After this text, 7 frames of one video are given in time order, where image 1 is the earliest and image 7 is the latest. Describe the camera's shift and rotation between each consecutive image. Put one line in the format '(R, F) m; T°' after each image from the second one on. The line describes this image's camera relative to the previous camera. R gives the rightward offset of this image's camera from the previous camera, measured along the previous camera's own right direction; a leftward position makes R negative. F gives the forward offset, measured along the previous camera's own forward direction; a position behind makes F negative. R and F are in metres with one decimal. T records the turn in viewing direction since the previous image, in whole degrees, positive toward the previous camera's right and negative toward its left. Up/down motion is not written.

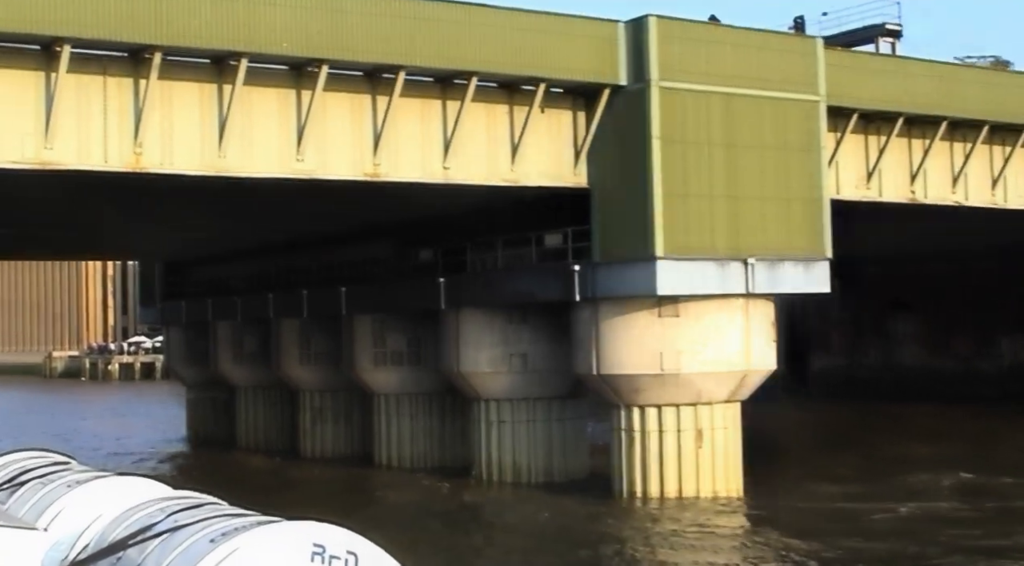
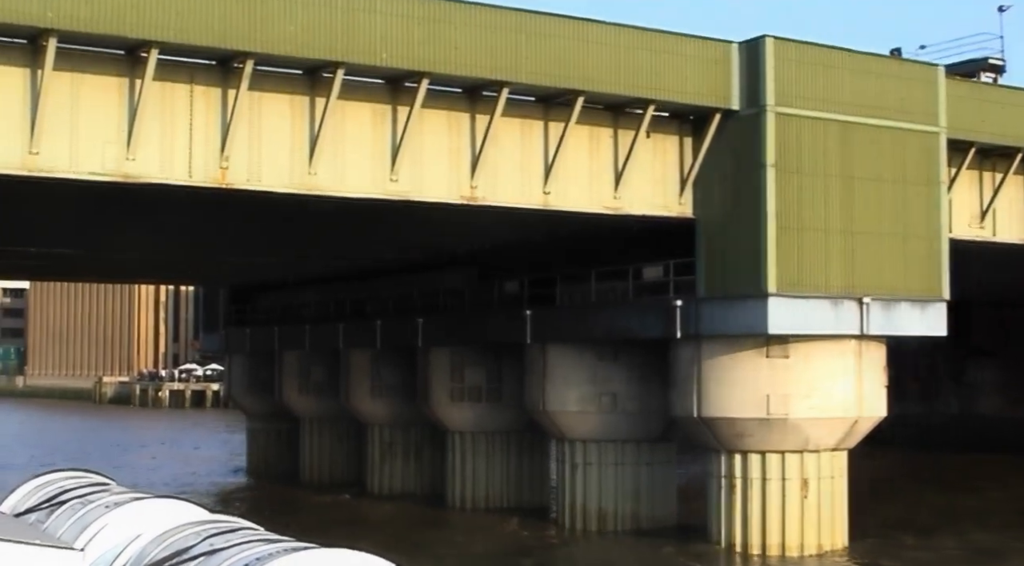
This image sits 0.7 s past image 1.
(-1.0, +1.9) m; -2°
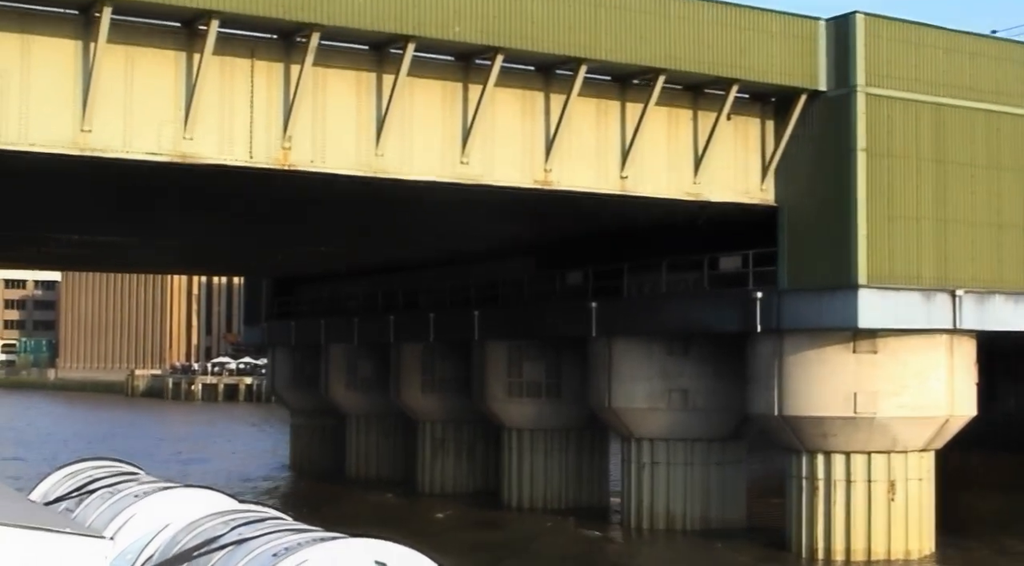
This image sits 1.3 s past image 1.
(-0.8, +1.6) m; -1°
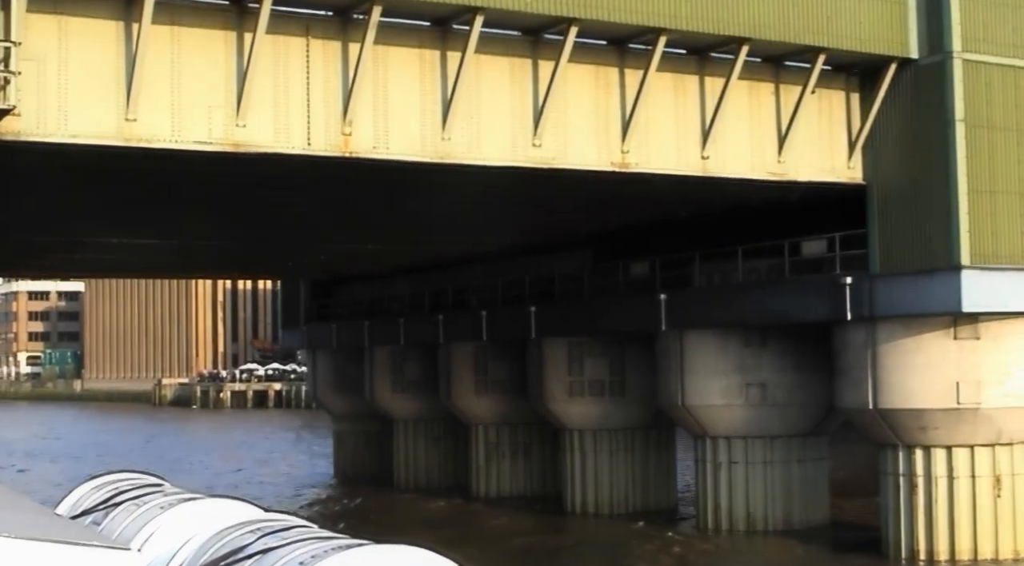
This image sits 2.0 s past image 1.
(-0.9, +1.9) m; -1°
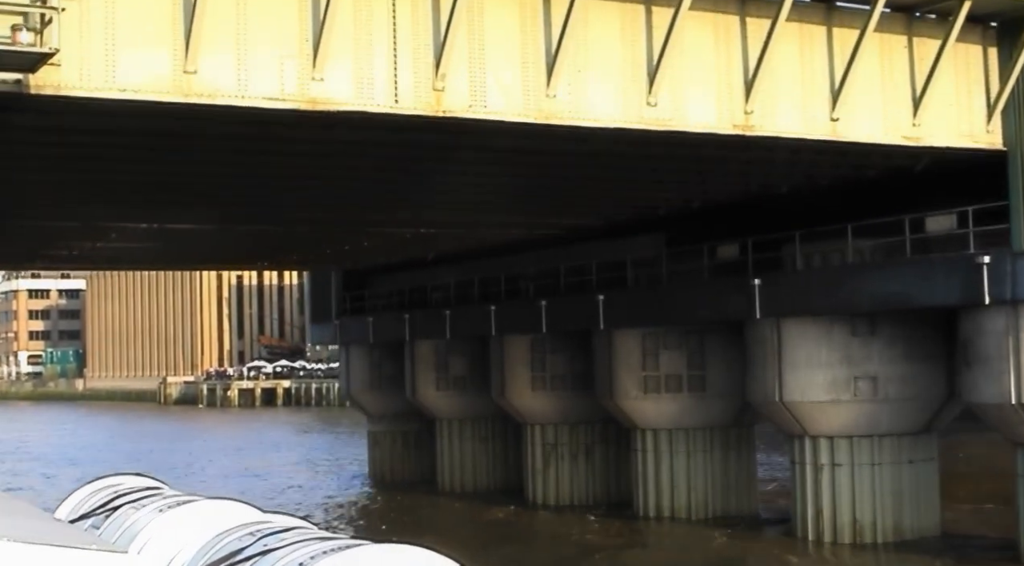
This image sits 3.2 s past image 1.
(-1.5, +3.2) m; 0°
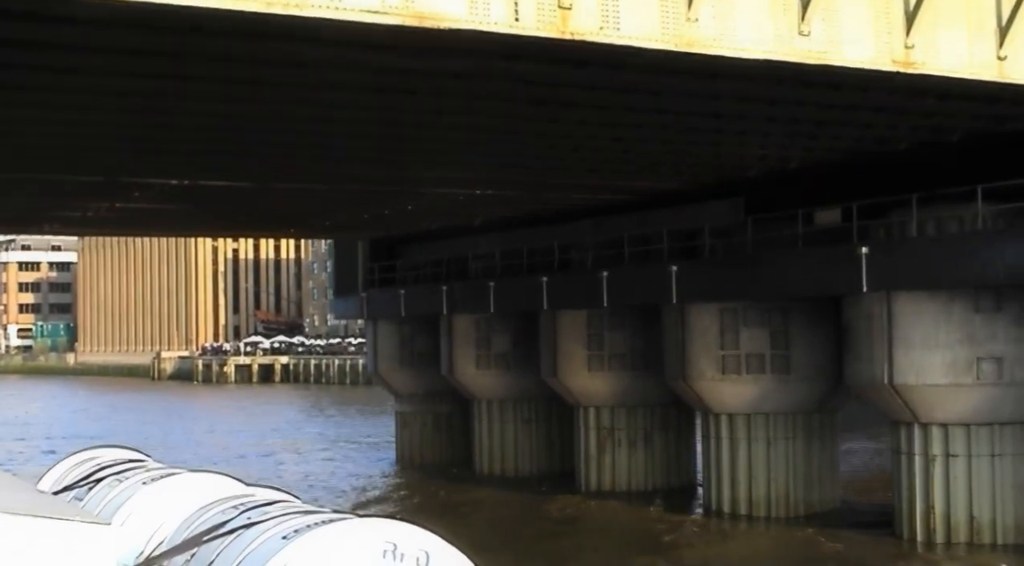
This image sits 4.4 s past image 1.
(-1.5, +3.2) m; 0°
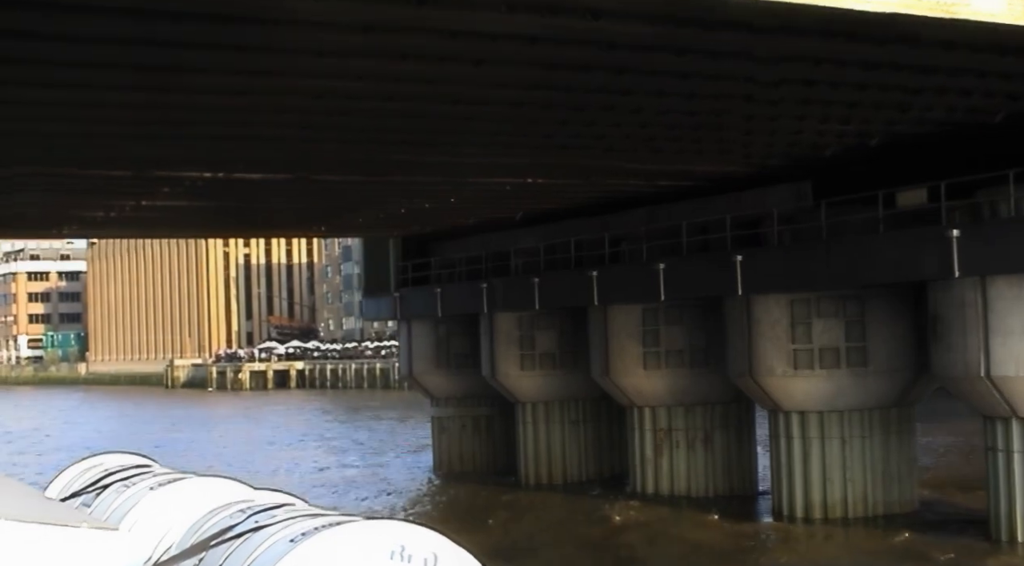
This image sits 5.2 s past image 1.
(-0.9, +1.9) m; 0°
